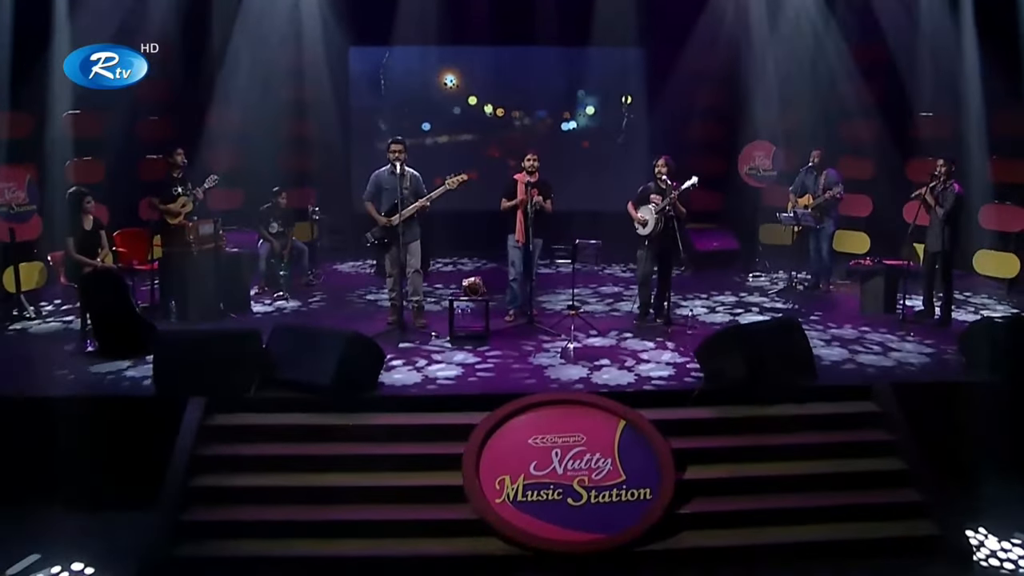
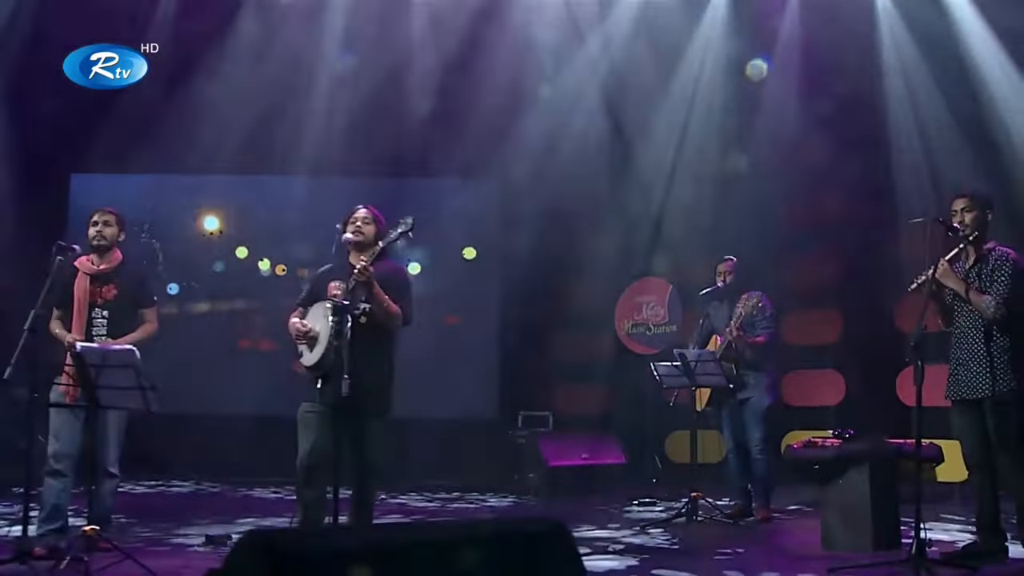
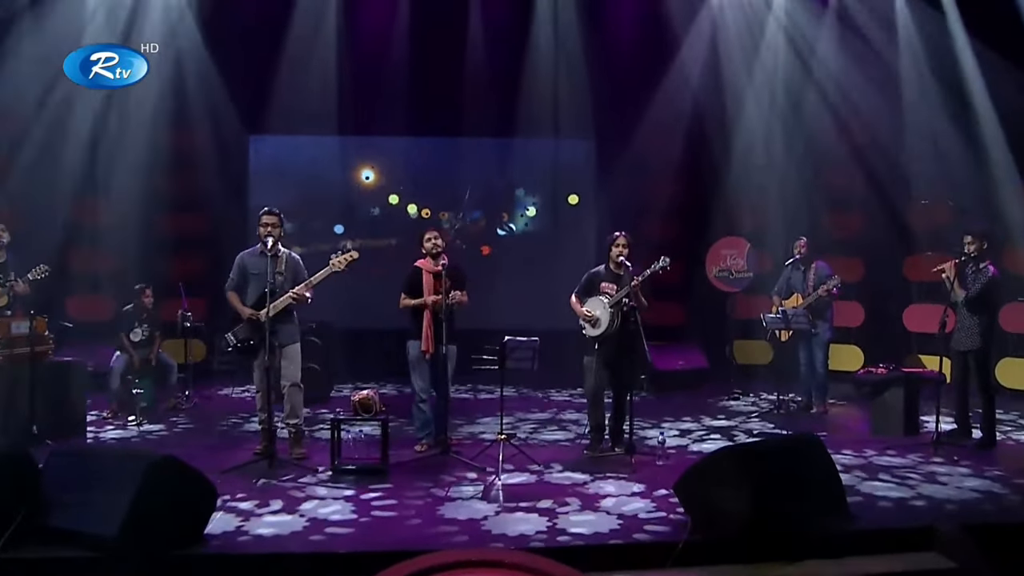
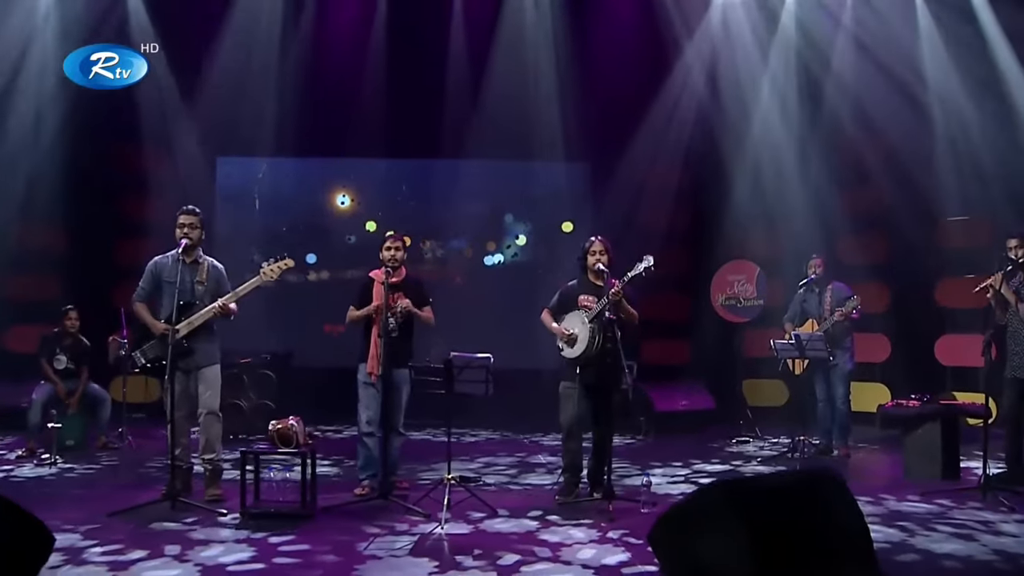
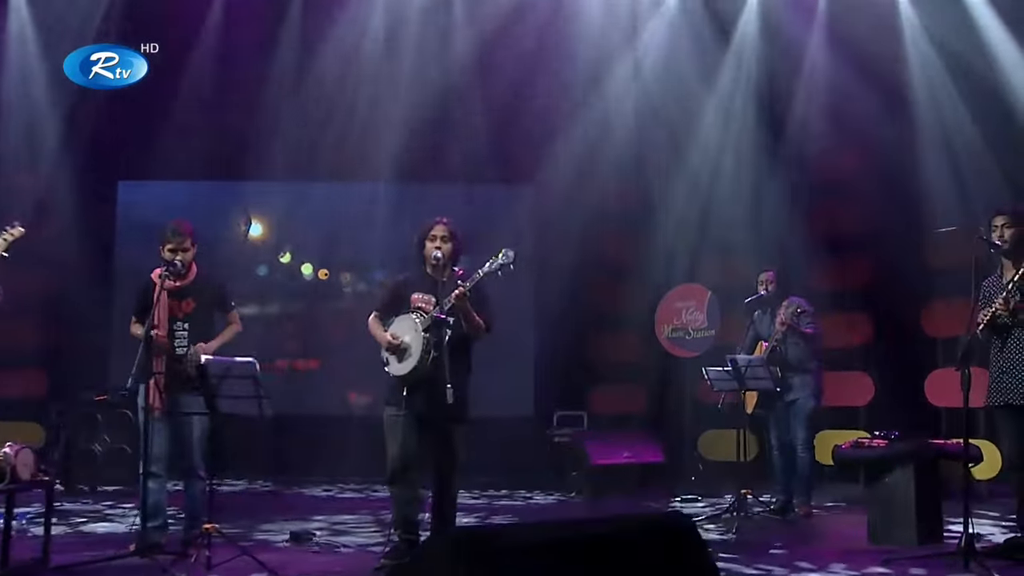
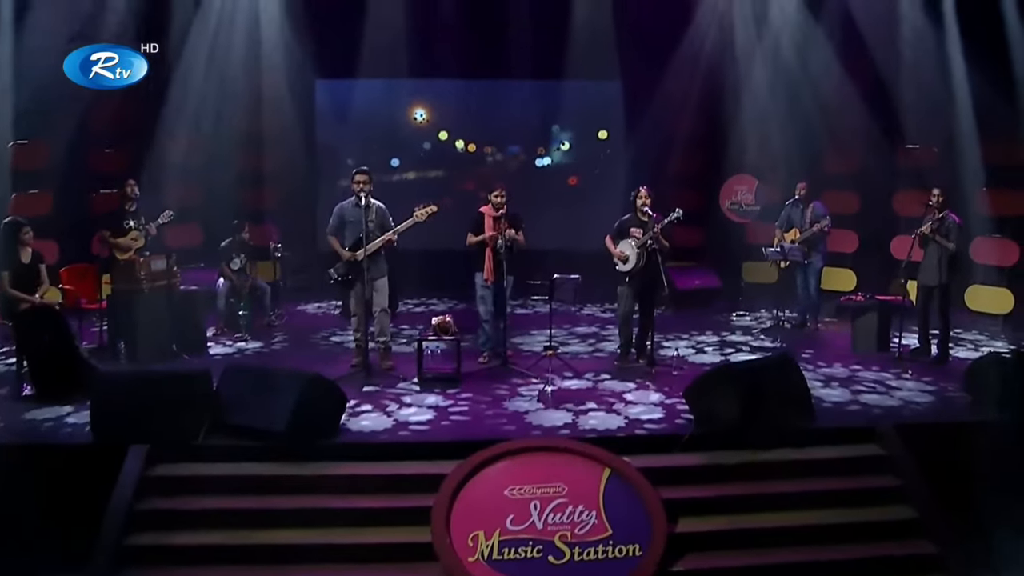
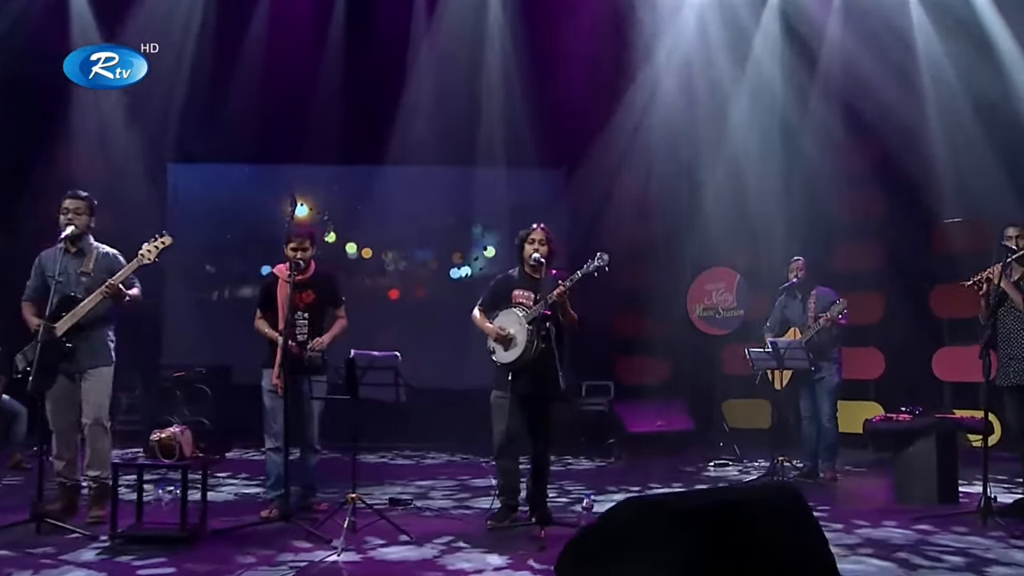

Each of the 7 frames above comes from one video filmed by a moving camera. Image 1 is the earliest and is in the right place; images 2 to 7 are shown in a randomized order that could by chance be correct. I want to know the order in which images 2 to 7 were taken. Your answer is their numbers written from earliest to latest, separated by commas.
6, 3, 4, 7, 5, 2
